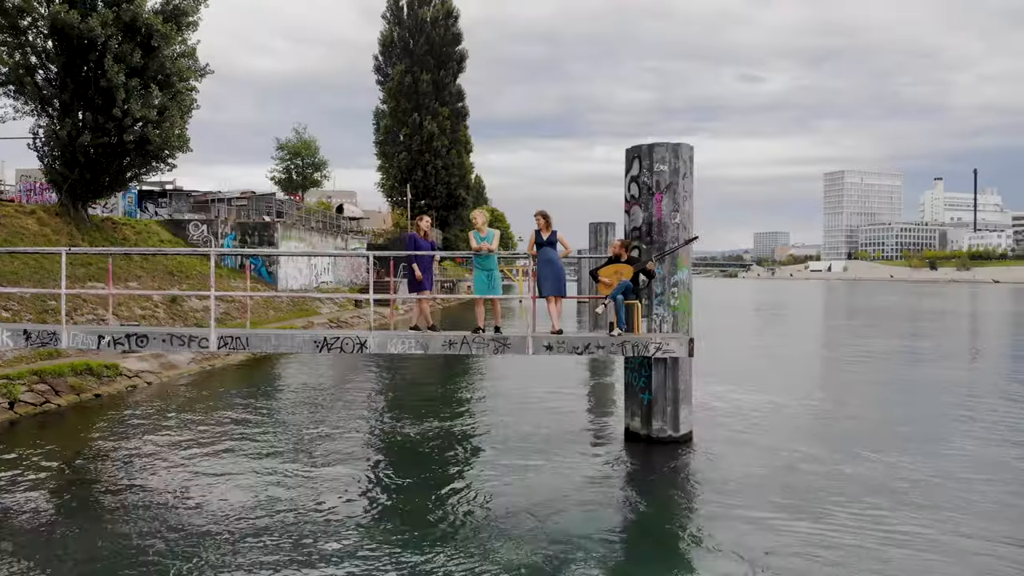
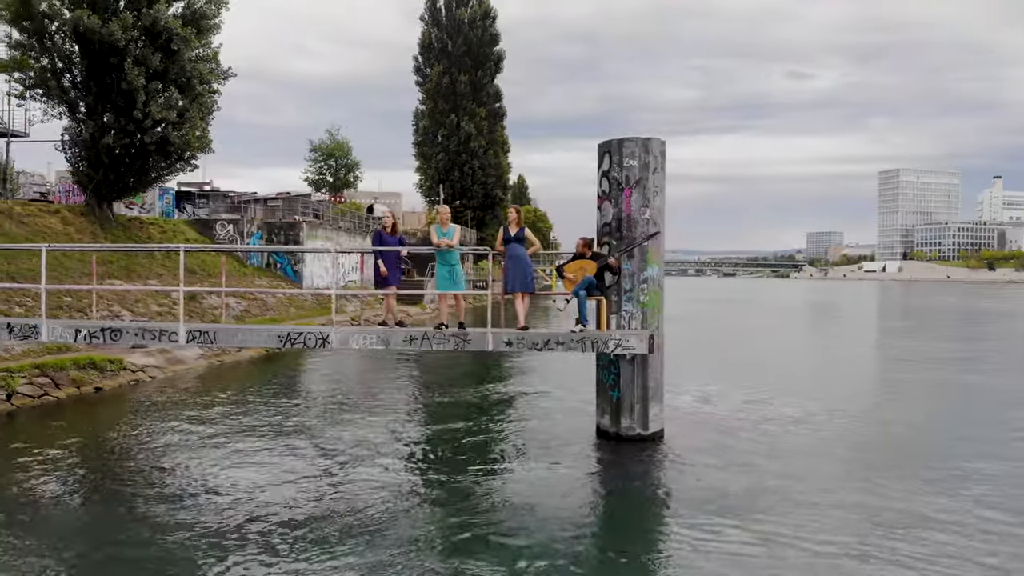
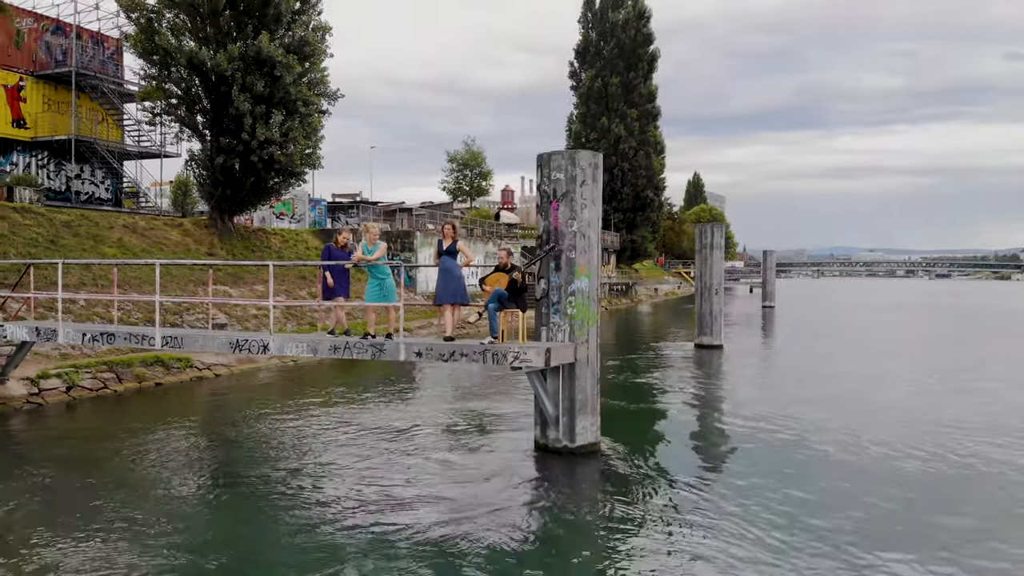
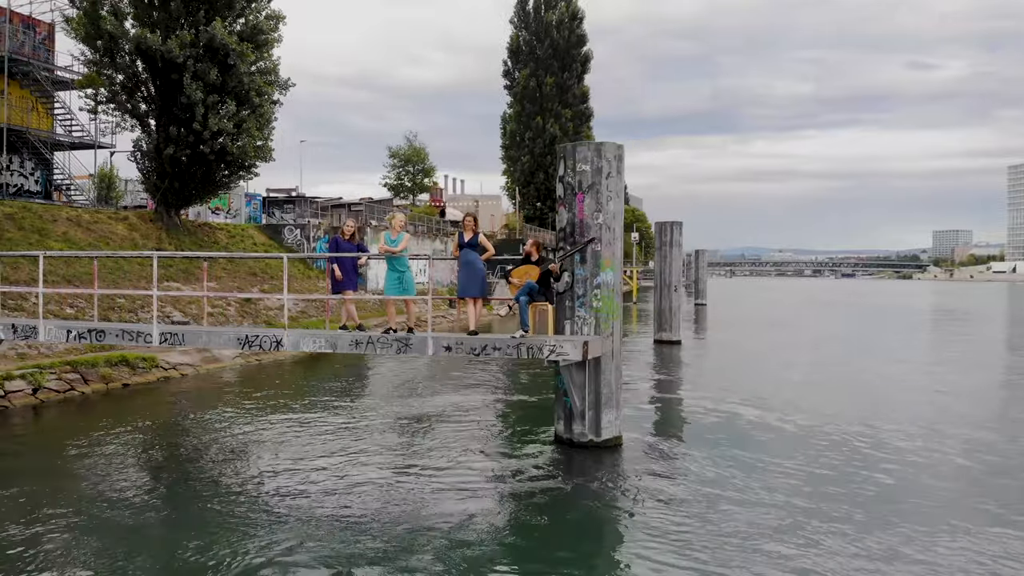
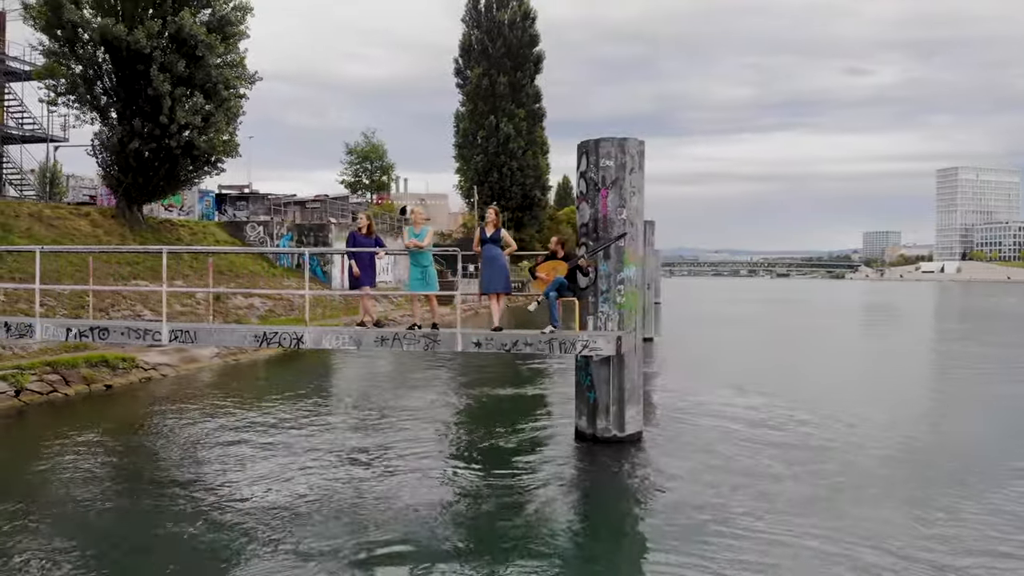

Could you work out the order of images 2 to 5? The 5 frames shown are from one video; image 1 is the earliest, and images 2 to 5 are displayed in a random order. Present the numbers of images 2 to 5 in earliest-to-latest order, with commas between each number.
2, 5, 4, 3
